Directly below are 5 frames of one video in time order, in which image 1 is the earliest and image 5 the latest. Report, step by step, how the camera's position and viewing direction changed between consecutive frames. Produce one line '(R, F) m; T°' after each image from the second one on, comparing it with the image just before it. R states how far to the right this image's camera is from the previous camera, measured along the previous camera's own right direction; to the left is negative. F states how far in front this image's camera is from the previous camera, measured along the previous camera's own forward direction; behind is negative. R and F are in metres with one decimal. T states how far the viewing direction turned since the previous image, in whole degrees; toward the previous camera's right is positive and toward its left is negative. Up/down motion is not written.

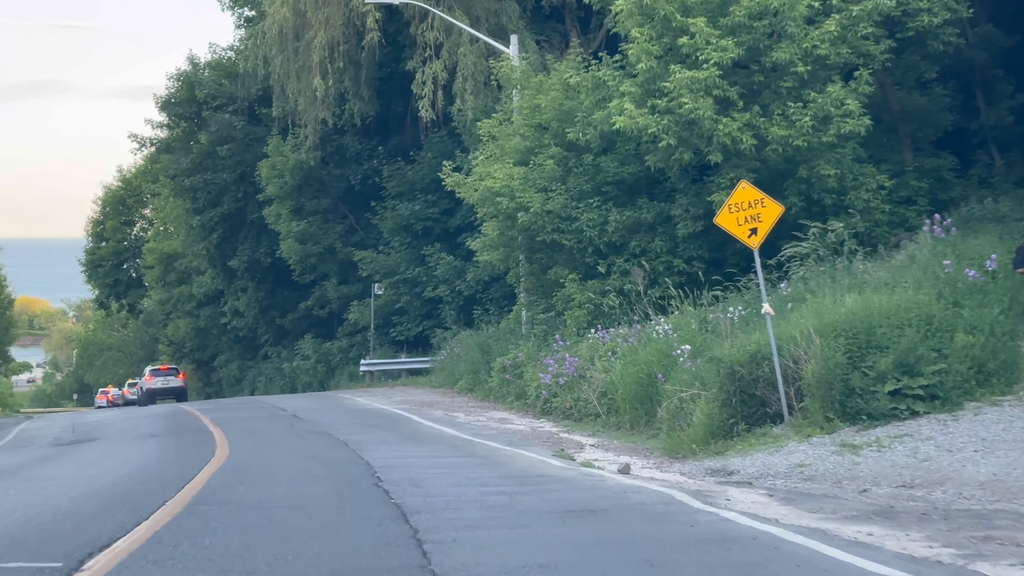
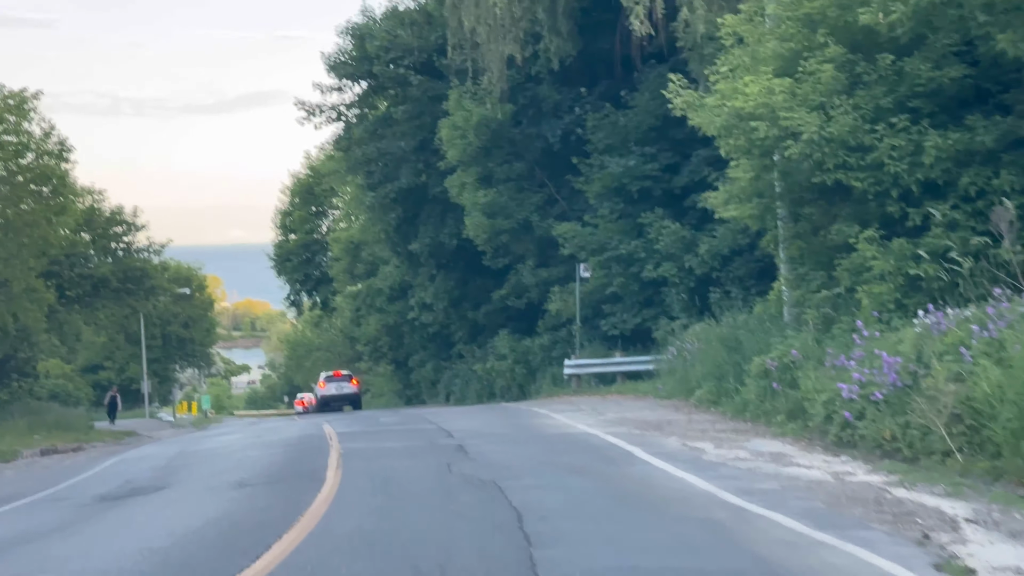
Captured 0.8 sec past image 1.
(-0.5, +7.1) m; -8°
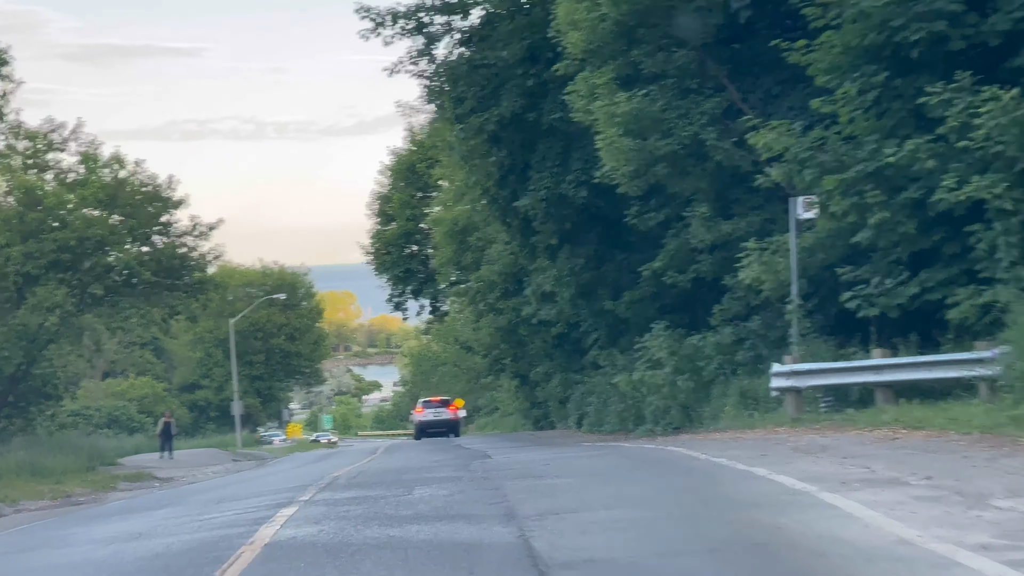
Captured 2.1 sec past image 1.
(-0.3, +11.3) m; -5°
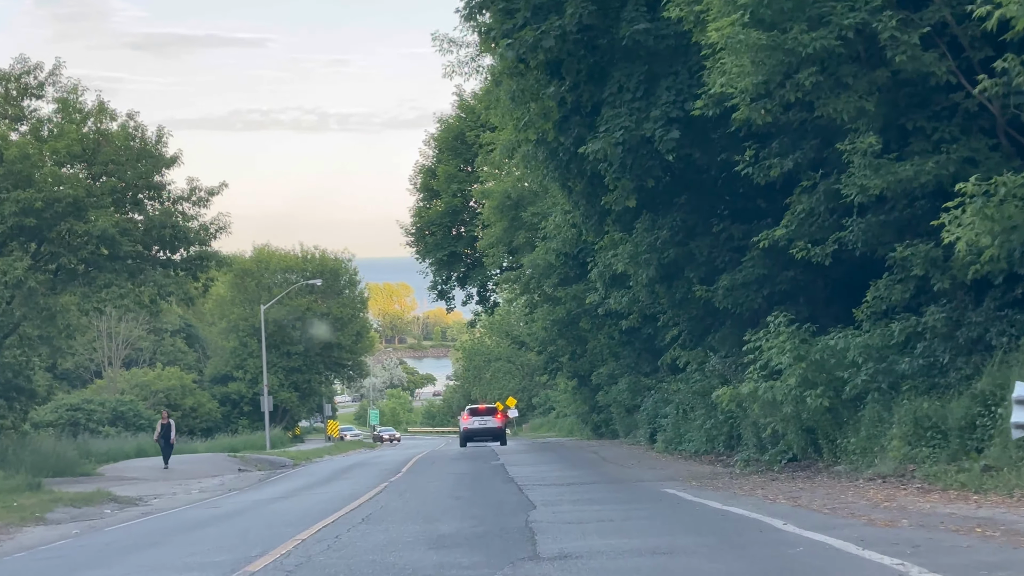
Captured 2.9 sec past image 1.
(0.0, +6.4) m; -2°
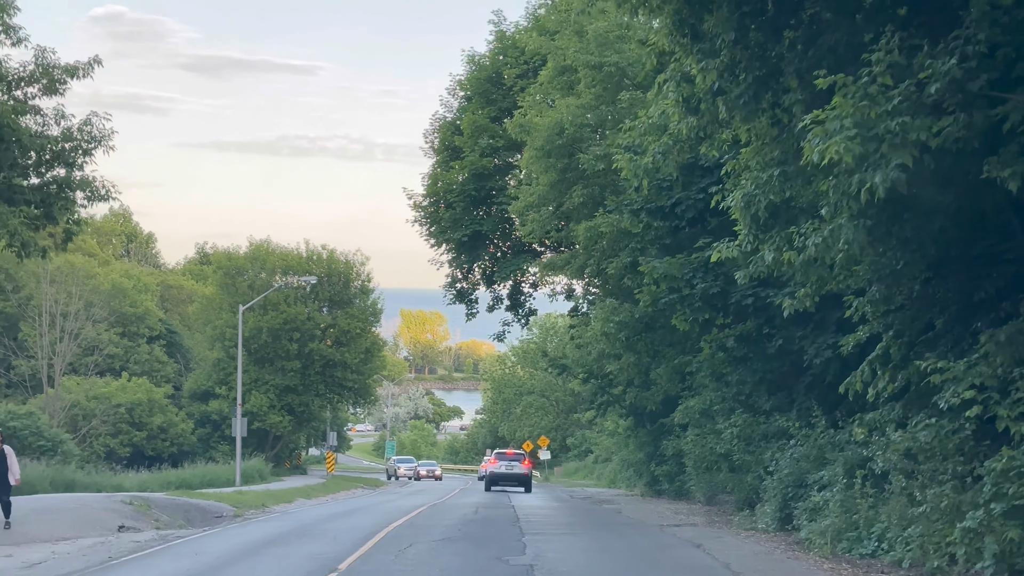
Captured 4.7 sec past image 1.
(-0.1, +12.3) m; -1°
